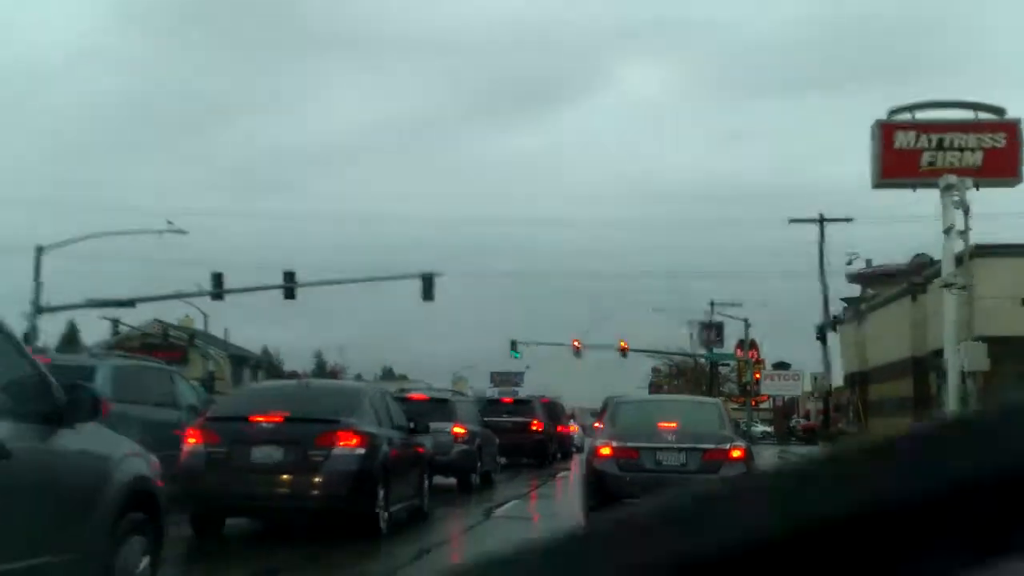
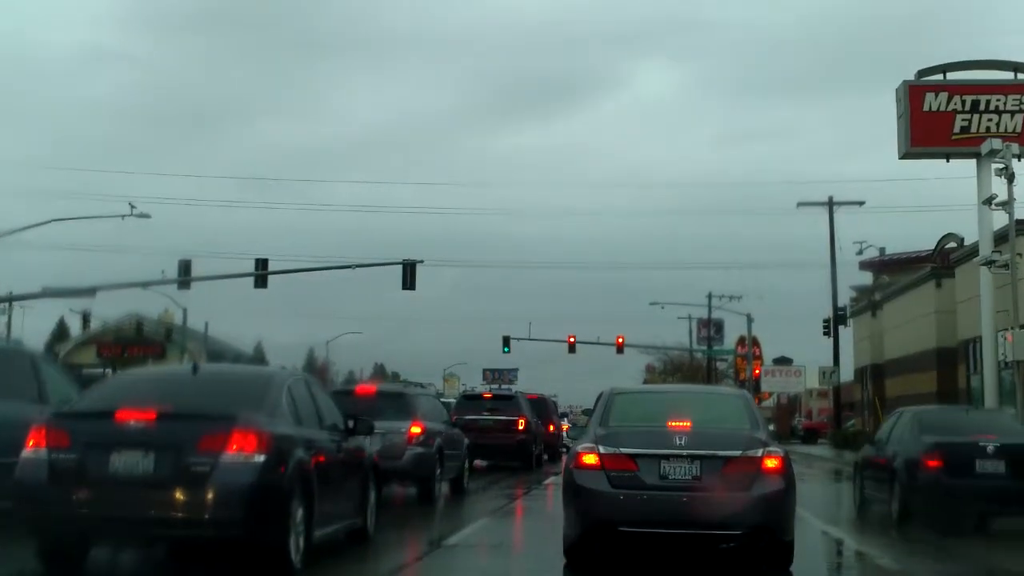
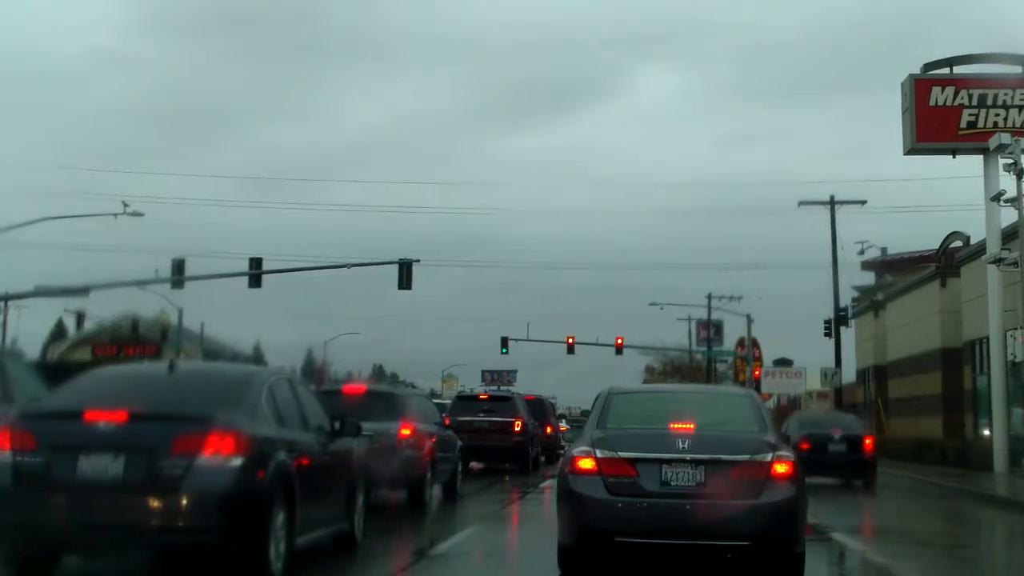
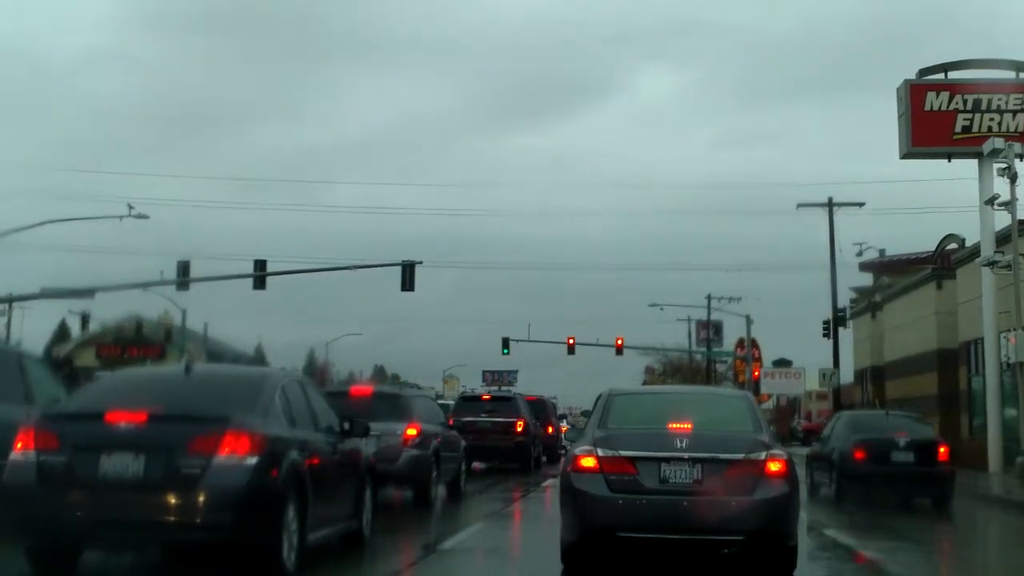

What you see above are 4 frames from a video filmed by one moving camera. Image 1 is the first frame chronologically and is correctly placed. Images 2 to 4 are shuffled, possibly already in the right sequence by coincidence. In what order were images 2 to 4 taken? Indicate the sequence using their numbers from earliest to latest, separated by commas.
2, 4, 3
